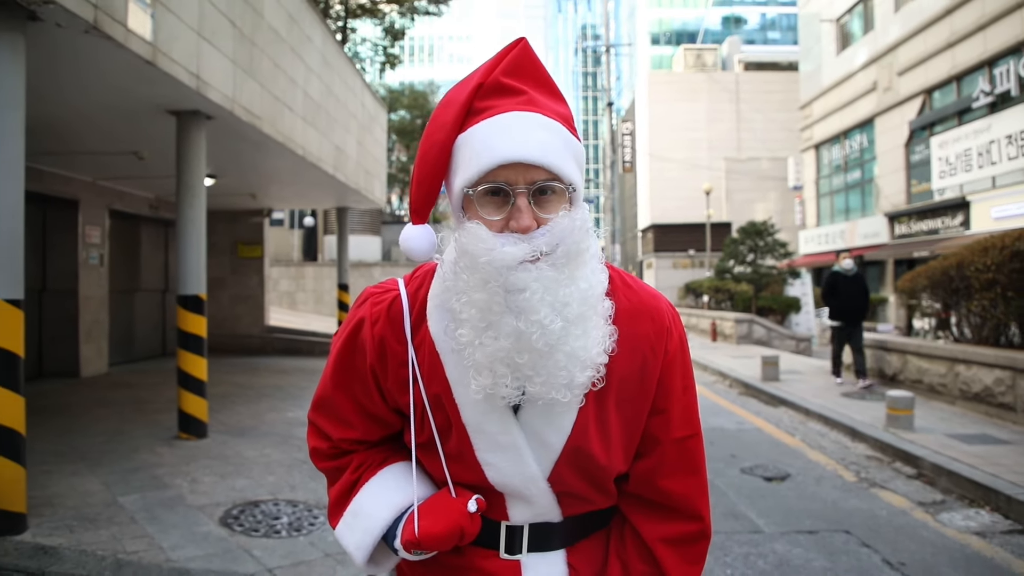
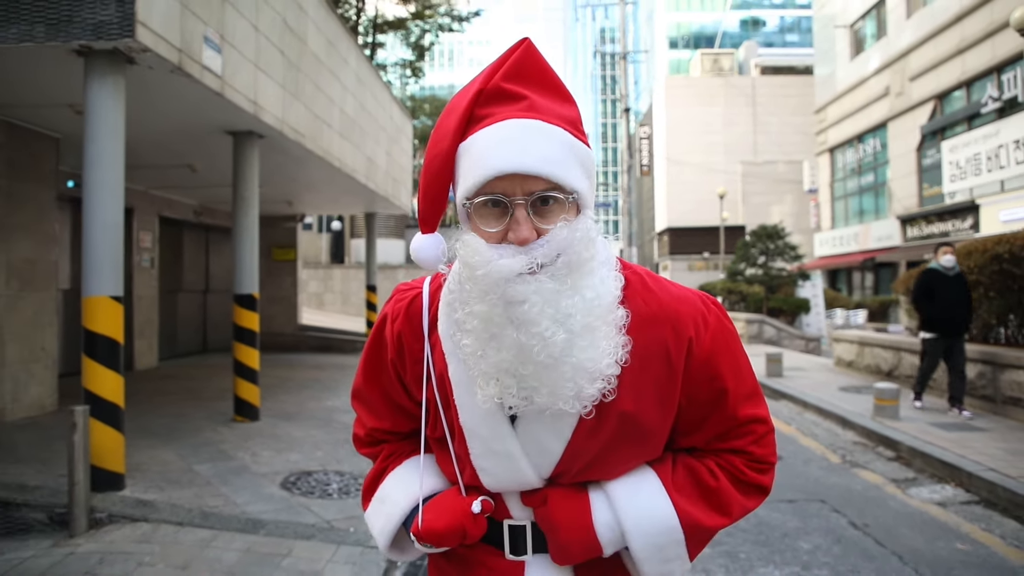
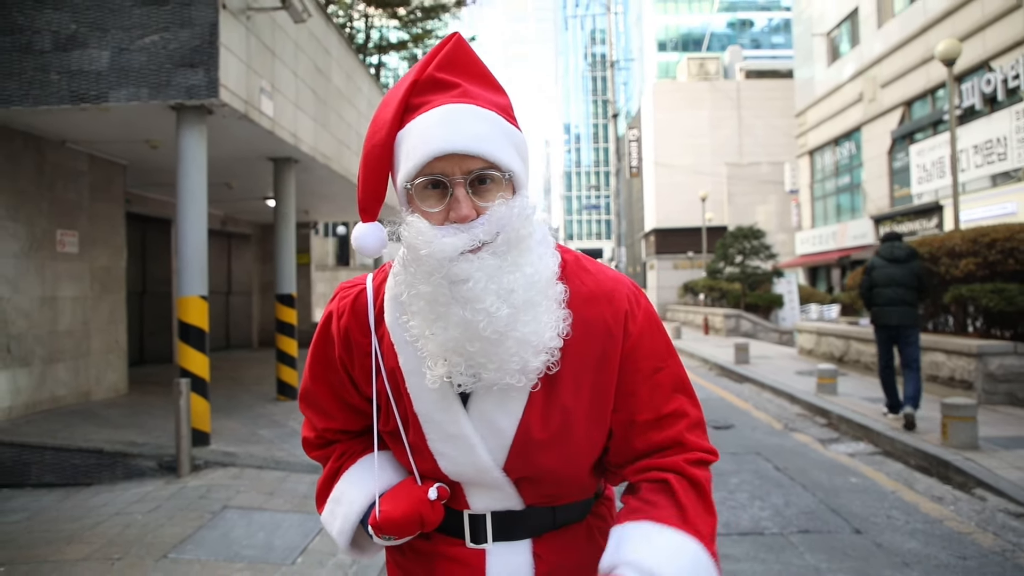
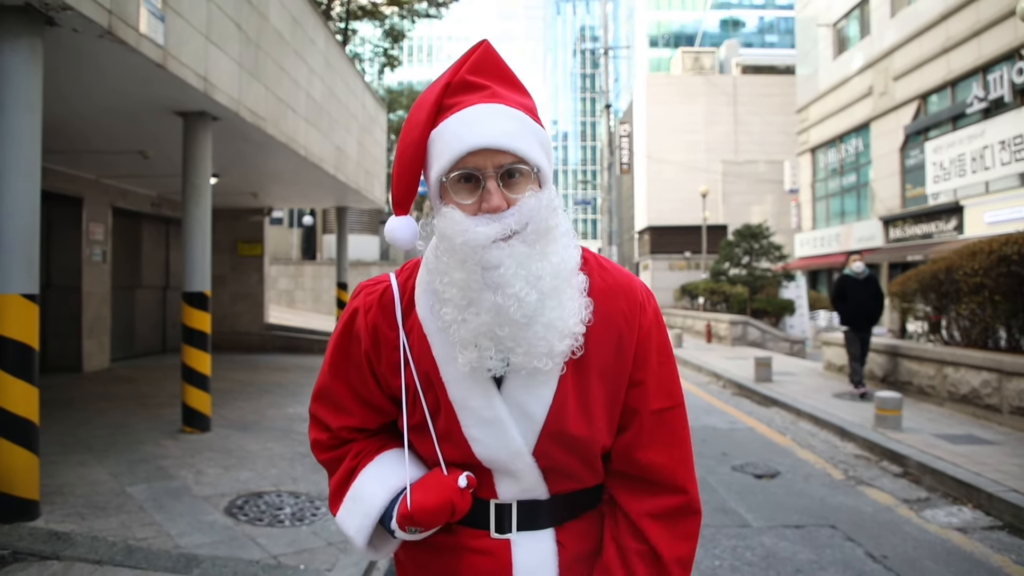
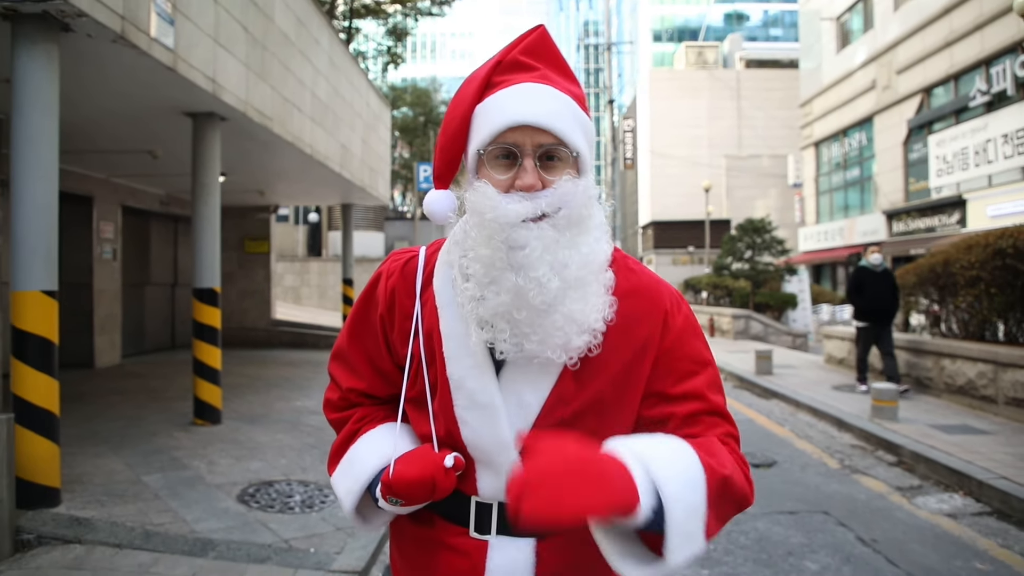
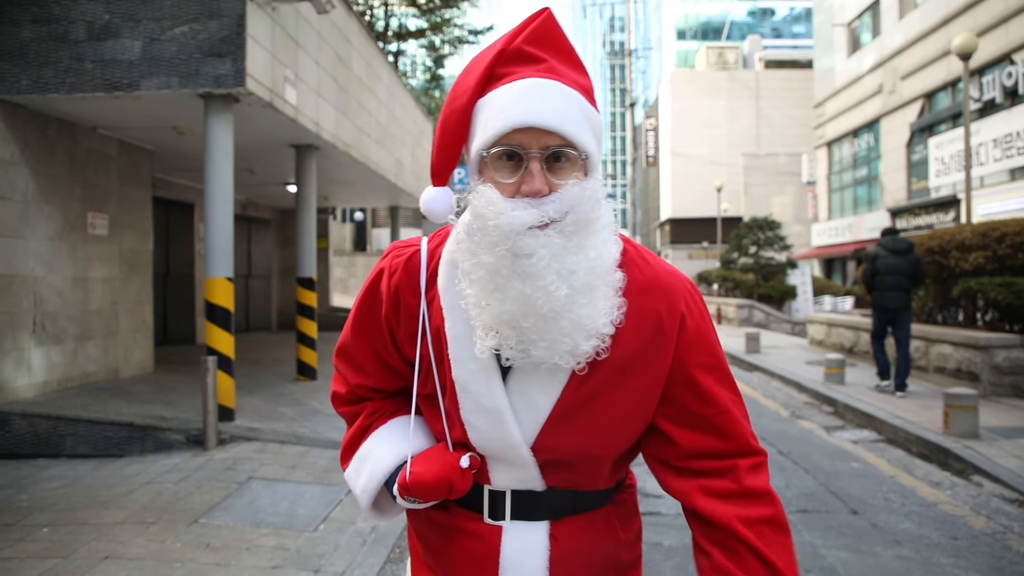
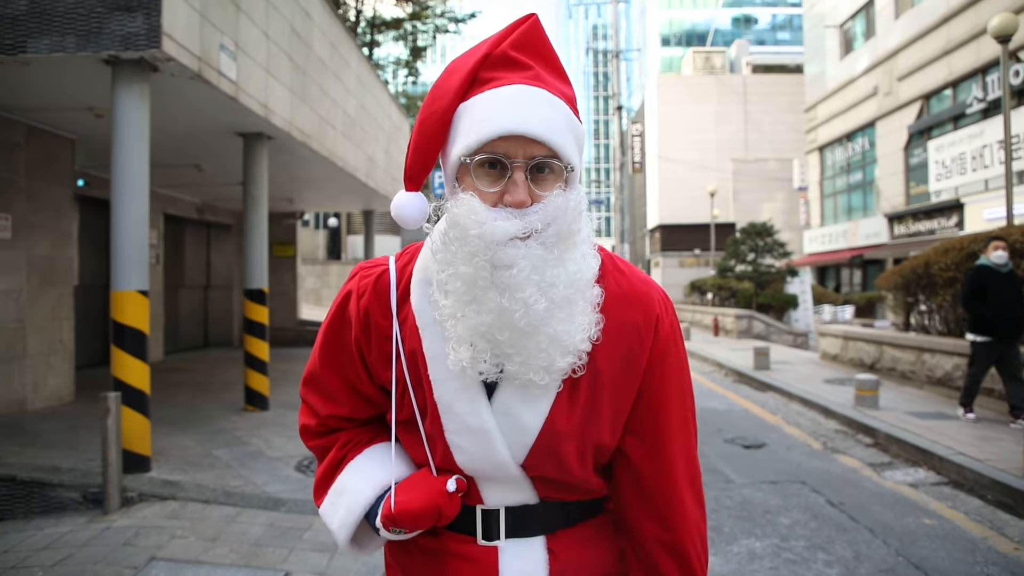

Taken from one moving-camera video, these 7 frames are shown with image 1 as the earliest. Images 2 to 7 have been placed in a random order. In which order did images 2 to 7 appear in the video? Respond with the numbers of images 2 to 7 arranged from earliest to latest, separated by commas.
4, 5, 2, 7, 3, 6
